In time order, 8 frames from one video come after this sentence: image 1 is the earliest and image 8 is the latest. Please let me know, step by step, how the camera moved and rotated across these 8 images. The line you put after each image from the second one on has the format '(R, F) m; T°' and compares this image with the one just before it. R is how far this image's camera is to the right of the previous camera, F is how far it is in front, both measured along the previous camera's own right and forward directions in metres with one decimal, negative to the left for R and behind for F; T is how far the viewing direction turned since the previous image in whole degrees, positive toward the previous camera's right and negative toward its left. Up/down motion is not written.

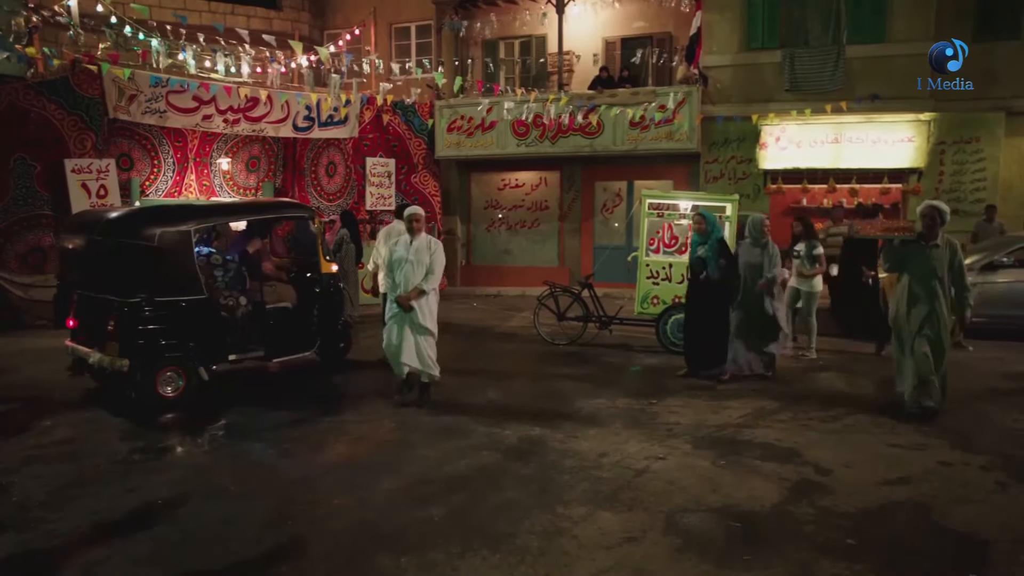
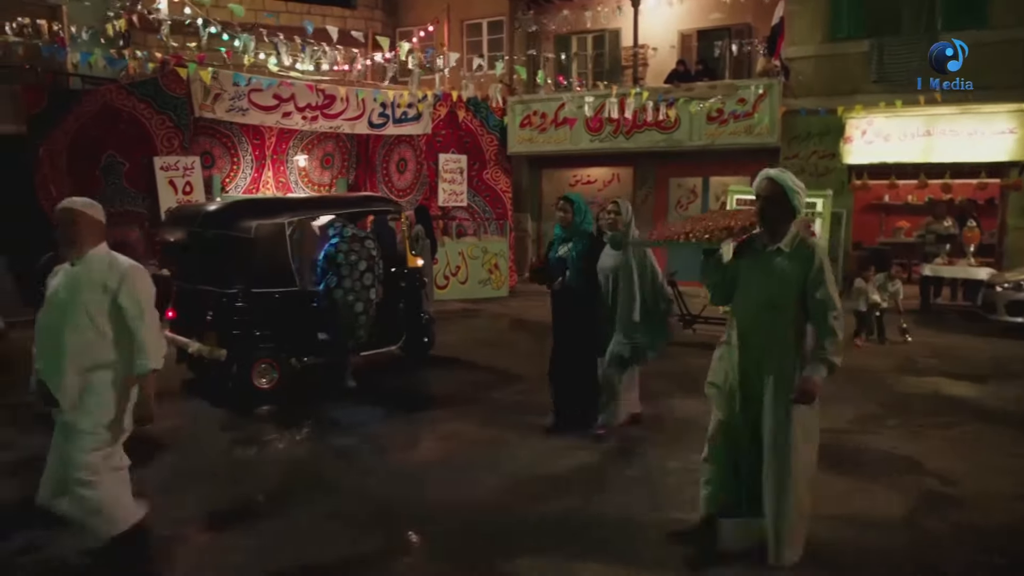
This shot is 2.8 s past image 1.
(-0.3, +0.1) m; -5°
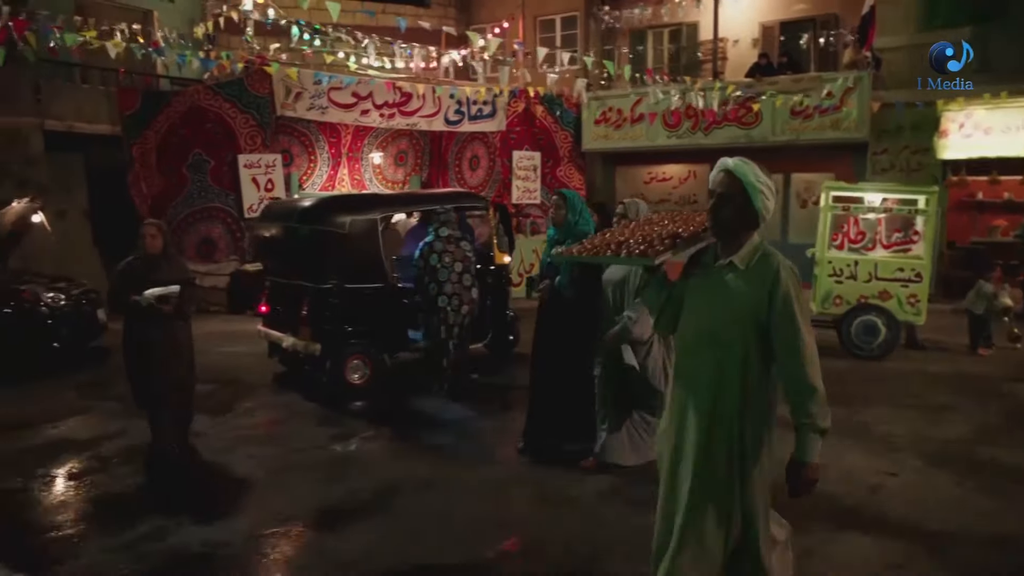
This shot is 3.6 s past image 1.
(-0.3, +0.1) m; -5°
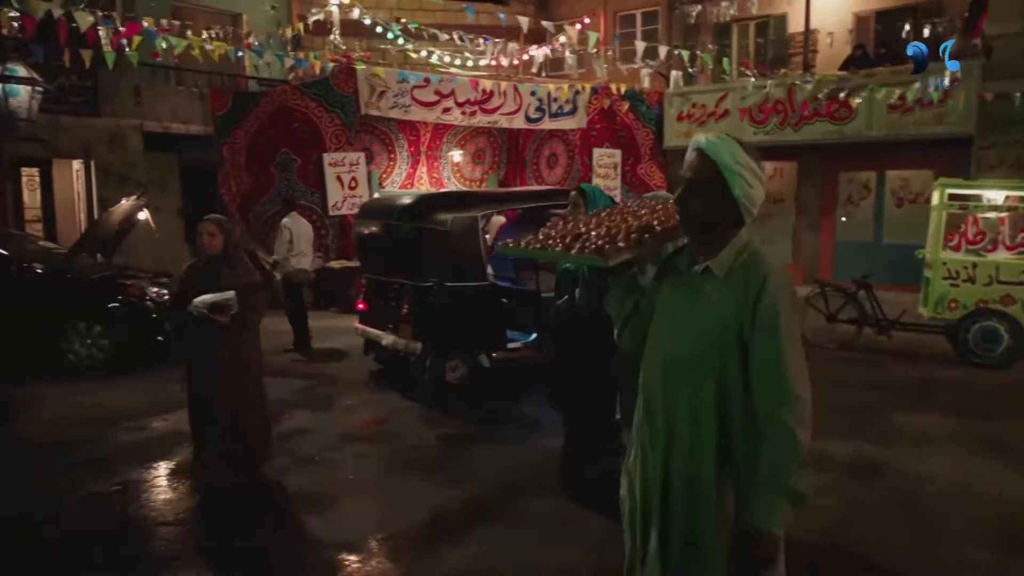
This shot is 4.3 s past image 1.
(-0.3, +0.1) m; -5°
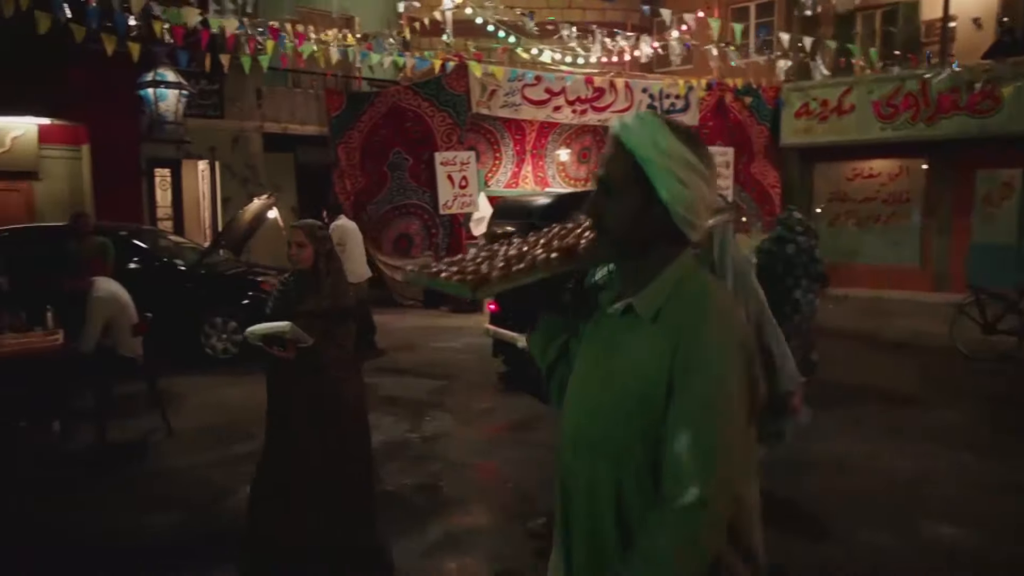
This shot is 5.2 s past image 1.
(-0.4, +0.2) m; -7°
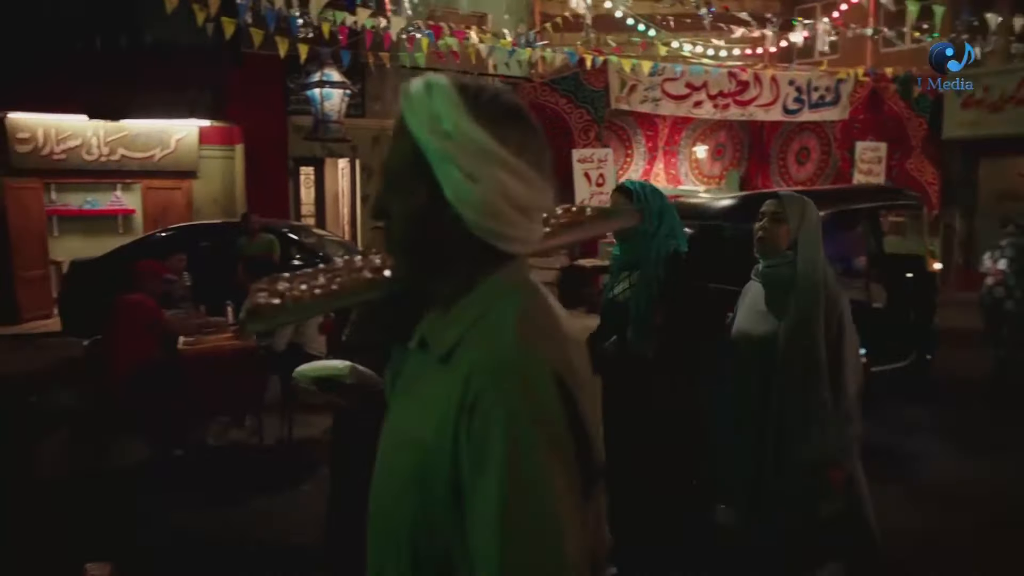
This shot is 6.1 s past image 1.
(-0.5, +0.2) m; -8°
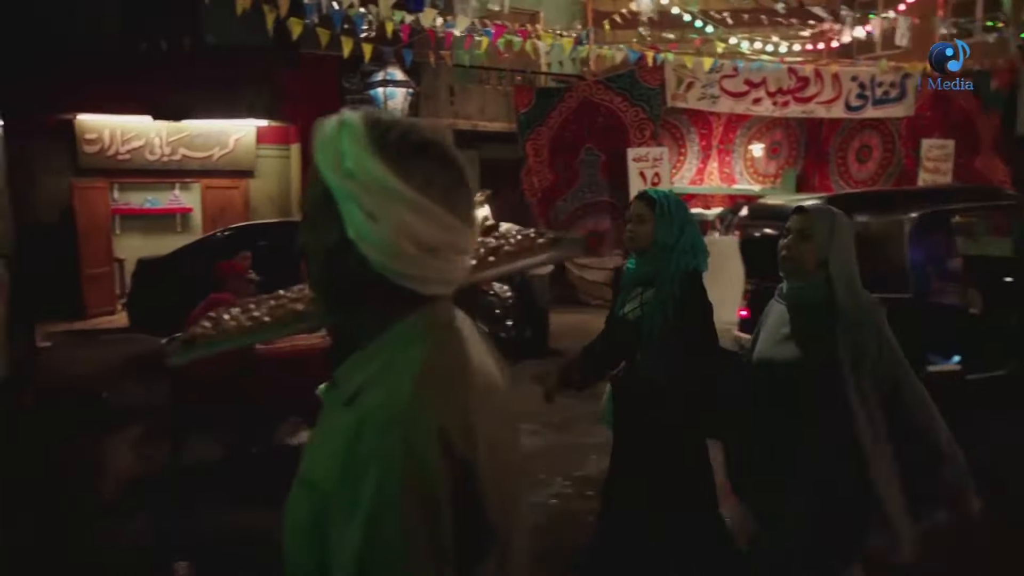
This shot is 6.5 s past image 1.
(-0.2, +0.1) m; -3°
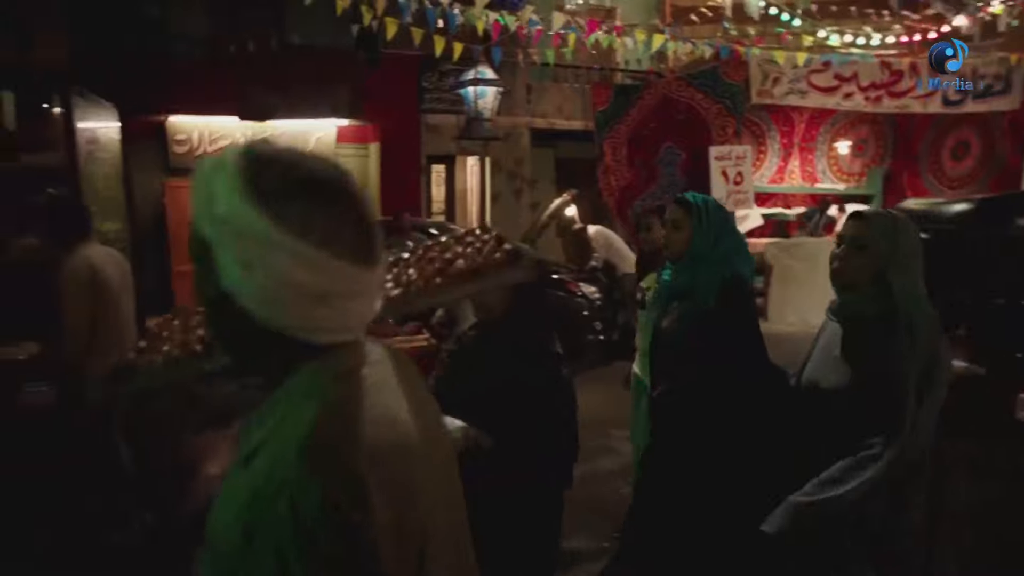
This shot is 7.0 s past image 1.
(-0.3, +0.1) m; -5°
